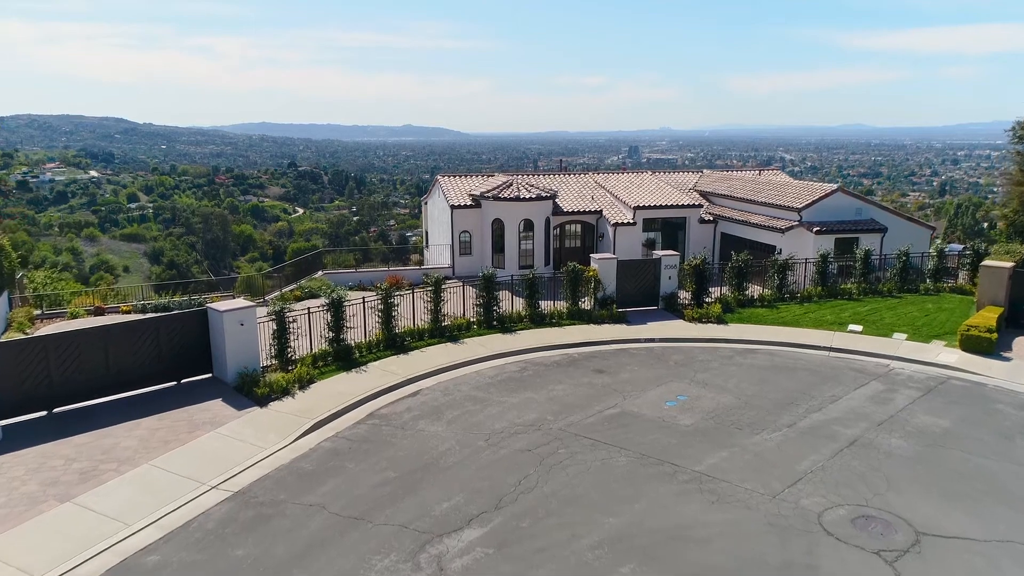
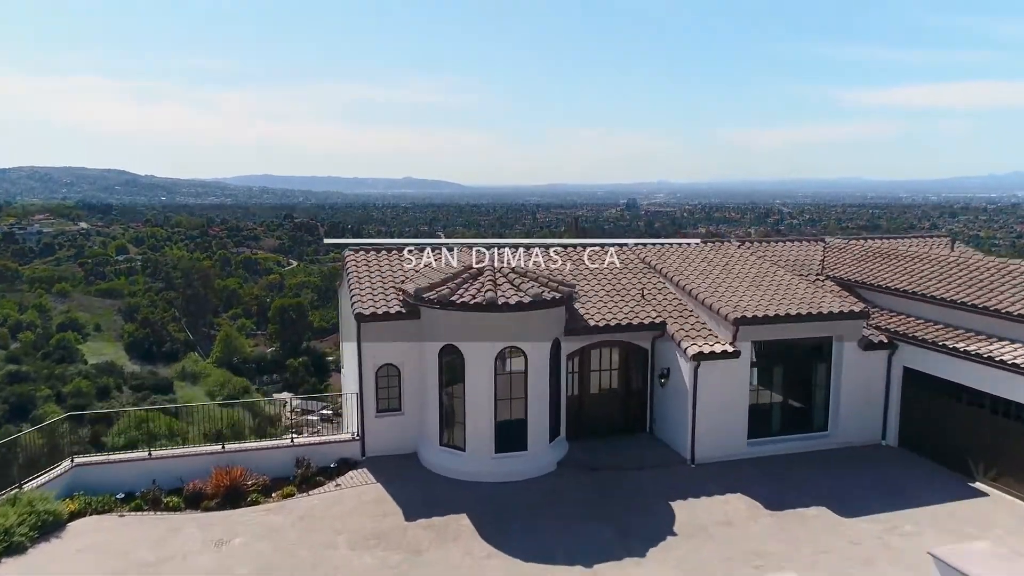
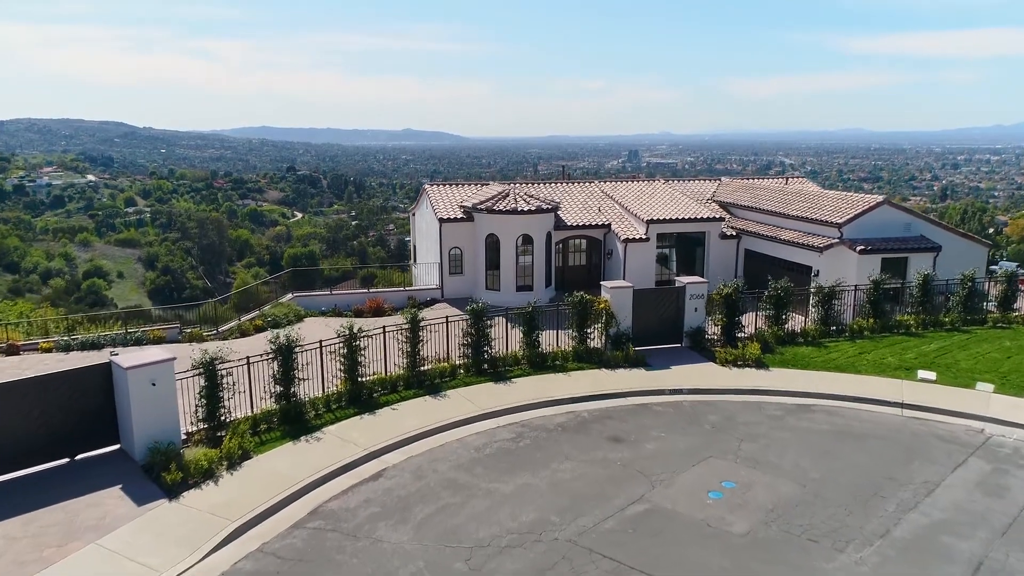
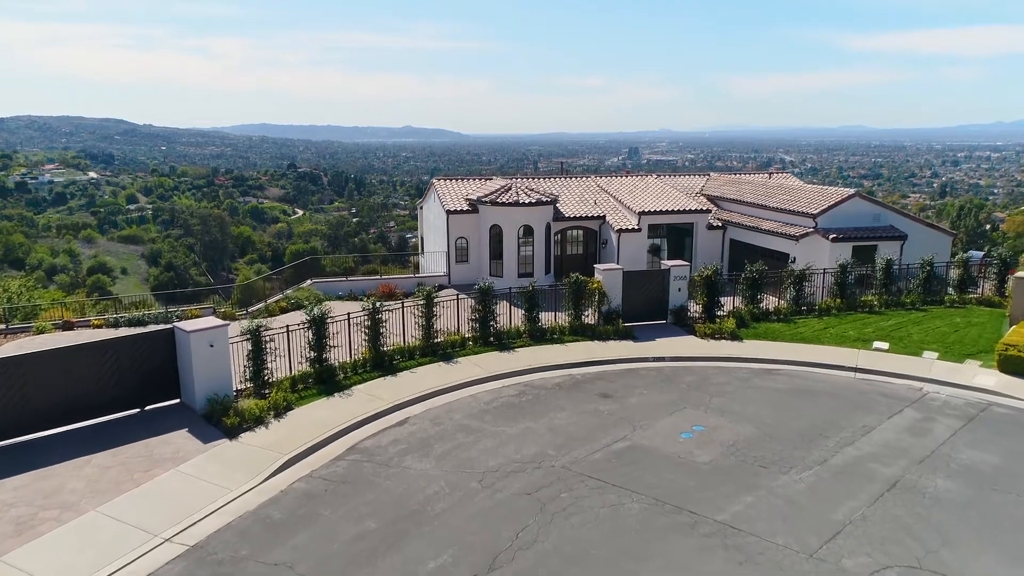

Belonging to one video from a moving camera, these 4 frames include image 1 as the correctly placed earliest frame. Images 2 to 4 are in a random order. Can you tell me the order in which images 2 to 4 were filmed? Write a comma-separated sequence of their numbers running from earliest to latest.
4, 3, 2
